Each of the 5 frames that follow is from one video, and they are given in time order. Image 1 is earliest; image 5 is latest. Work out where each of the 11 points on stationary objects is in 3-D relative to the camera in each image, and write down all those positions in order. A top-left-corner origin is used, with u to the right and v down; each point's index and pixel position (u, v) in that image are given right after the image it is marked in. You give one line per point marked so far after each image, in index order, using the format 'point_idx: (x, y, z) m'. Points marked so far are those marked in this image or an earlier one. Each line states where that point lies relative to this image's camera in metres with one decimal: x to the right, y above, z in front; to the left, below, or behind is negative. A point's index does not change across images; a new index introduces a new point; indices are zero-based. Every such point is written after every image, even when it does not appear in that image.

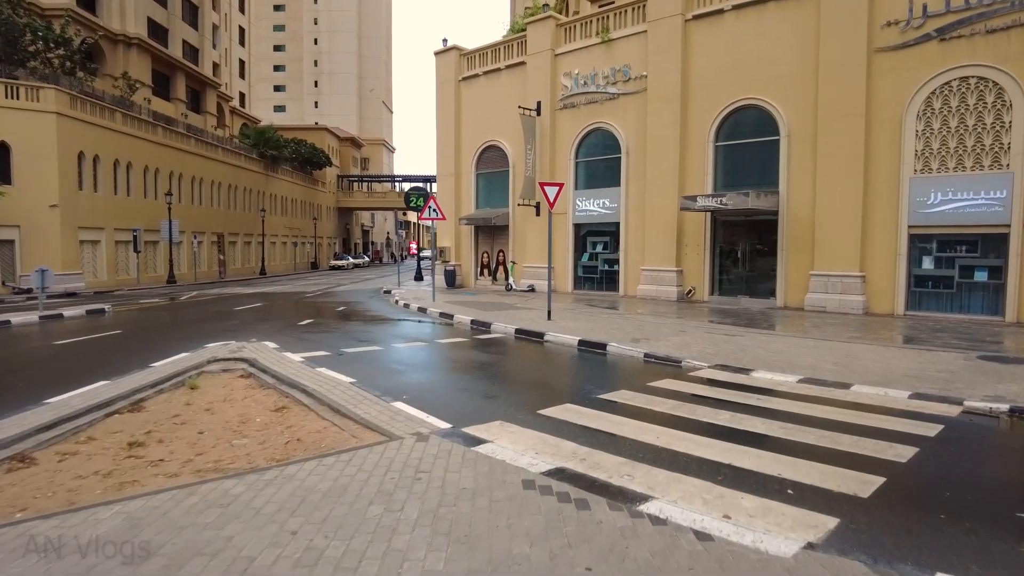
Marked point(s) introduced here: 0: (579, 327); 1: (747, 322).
0: (+1.4, -0.8, +13.3) m
1: (+5.6, -0.8, +15.9) m
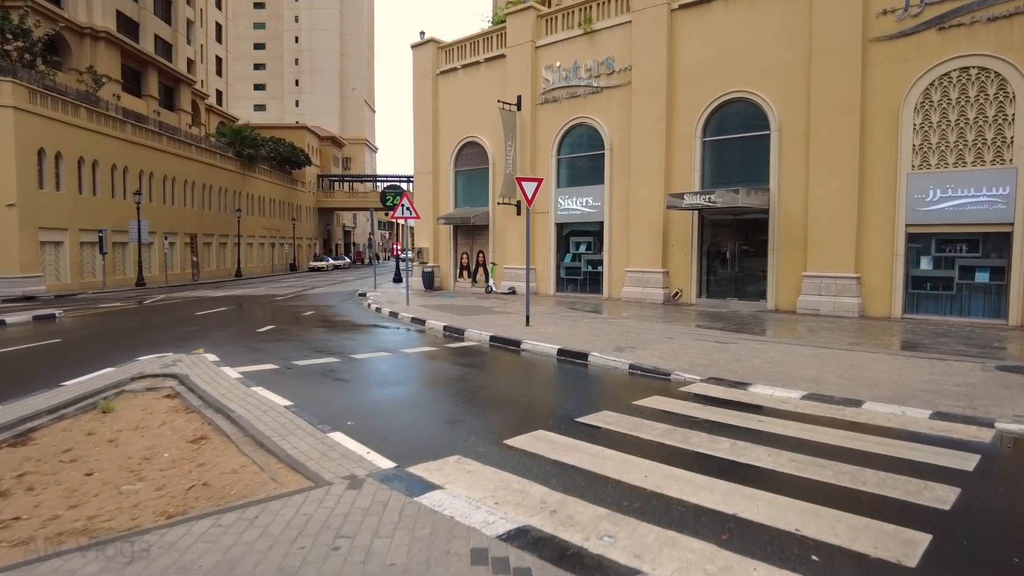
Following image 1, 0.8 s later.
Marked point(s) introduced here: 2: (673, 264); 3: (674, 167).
0: (+0.9, -0.9, +12.3) m
1: (+5.1, -0.9, +15.0) m
2: (+4.9, +0.7, +19.8) m
3: (+4.9, +3.6, +19.8) m
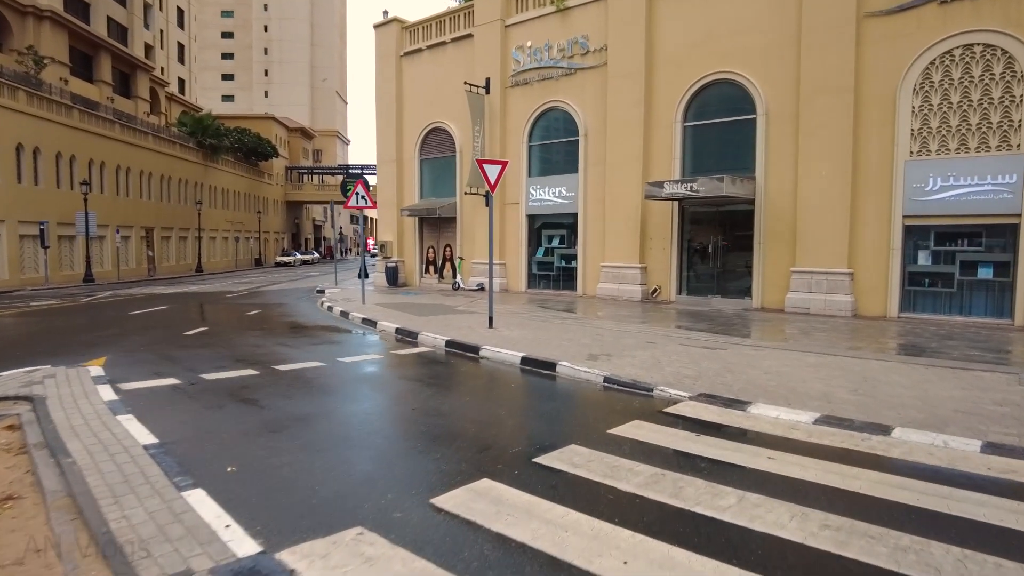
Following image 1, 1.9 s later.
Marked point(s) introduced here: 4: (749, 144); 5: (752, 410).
0: (+0.2, -0.8, +10.8) m
1: (+4.4, -0.8, +13.6) m
2: (+3.9, +0.8, +18.4) m
3: (+4.0, +3.7, +18.4) m
4: (+6.0, +3.7, +16.7) m
5: (+2.4, -1.2, +6.5) m
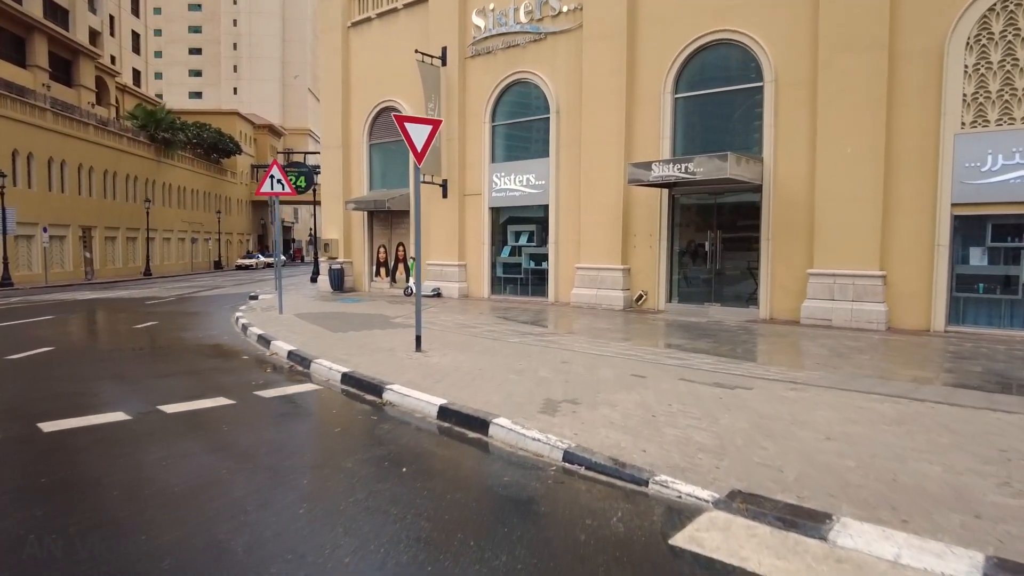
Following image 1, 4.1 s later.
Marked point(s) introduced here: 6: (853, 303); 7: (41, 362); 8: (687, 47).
0: (-0.6, -0.9, +7.6) m
1: (+3.5, -0.9, +10.6) m
2: (+2.9, +0.7, +15.3) m
3: (+2.9, +3.6, +15.3) m
4: (+5.0, +3.5, +13.7) m
5: (+1.7, -1.3, +3.4) m
6: (+6.3, -0.3, +12.1) m
7: (-6.8, -1.0, +9.6) m
8: (+3.8, +5.3, +14.4) m
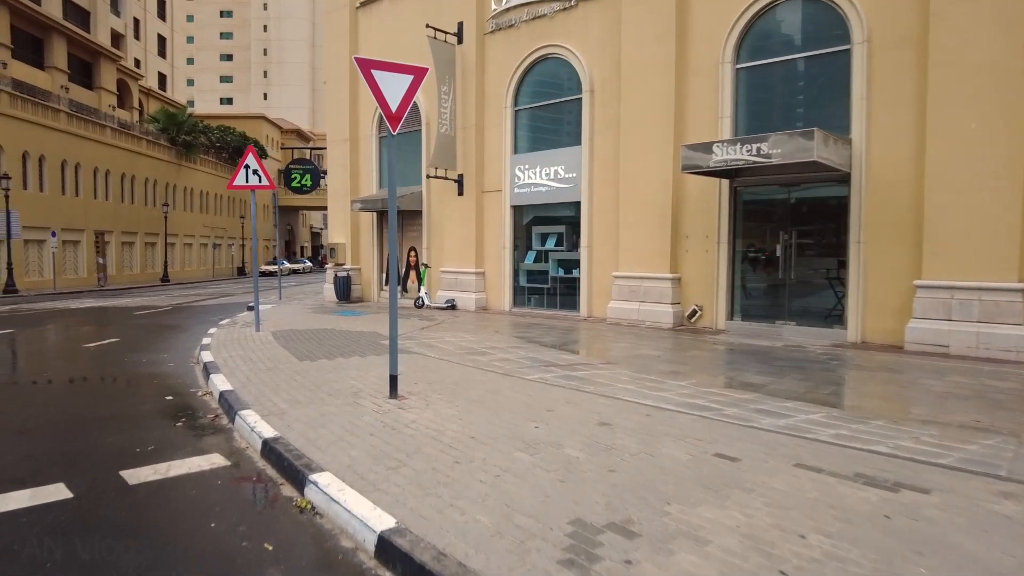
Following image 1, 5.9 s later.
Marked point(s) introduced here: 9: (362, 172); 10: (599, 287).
0: (-0.5, -1.1, +5.1) m
1: (+3.7, -1.1, +7.8) m
2: (+3.4, +0.4, +12.6) m
3: (+3.4, +3.3, +12.7) m
4: (+5.4, +3.3, +11.0) m
5: (+1.6, -1.4, +0.7) m
6: (+6.6, -0.5, +9.2) m
7: (-6.6, -1.2, +7.3) m
8: (+4.3, +5.0, +11.7) m
9: (-4.5, +3.5, +19.7) m
10: (+1.9, 0.0, +14.1) m
